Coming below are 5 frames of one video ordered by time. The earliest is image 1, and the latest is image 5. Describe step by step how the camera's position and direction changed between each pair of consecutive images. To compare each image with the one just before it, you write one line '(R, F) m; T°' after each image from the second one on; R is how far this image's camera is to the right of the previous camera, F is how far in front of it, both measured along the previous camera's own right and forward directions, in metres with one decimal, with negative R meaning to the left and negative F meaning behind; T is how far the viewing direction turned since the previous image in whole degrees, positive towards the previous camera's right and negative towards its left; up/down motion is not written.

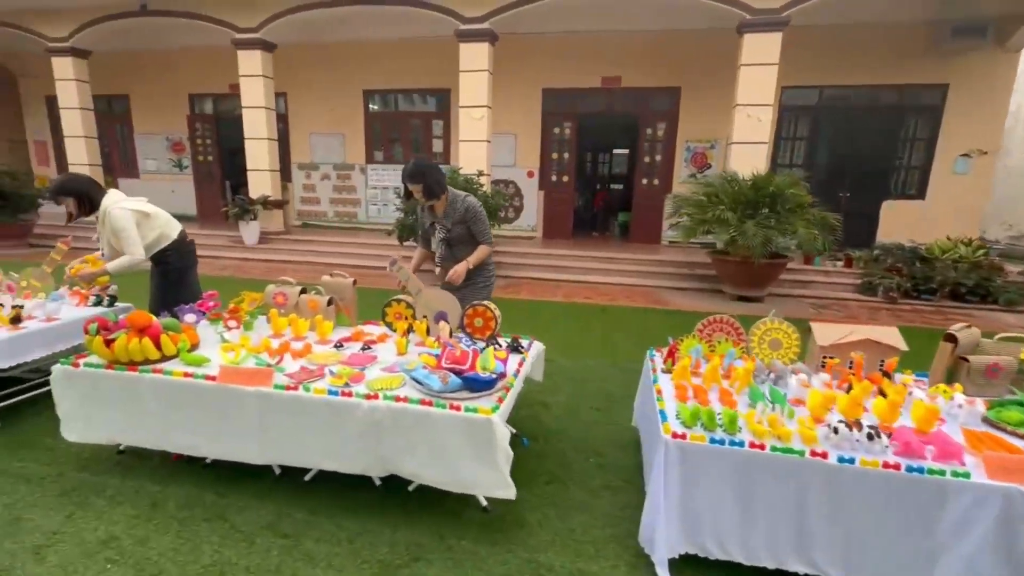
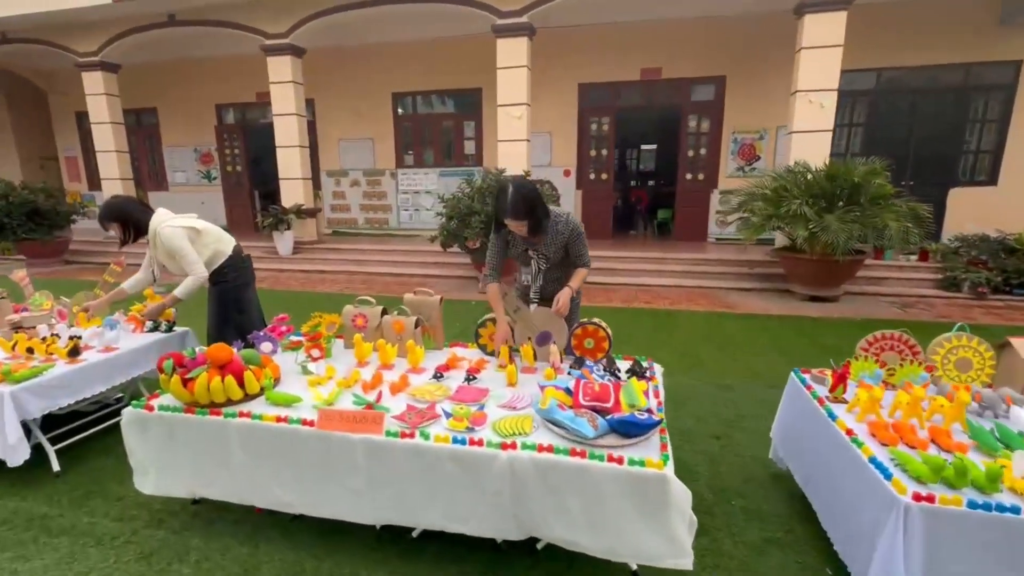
(-0.5, +0.4) m; -2°
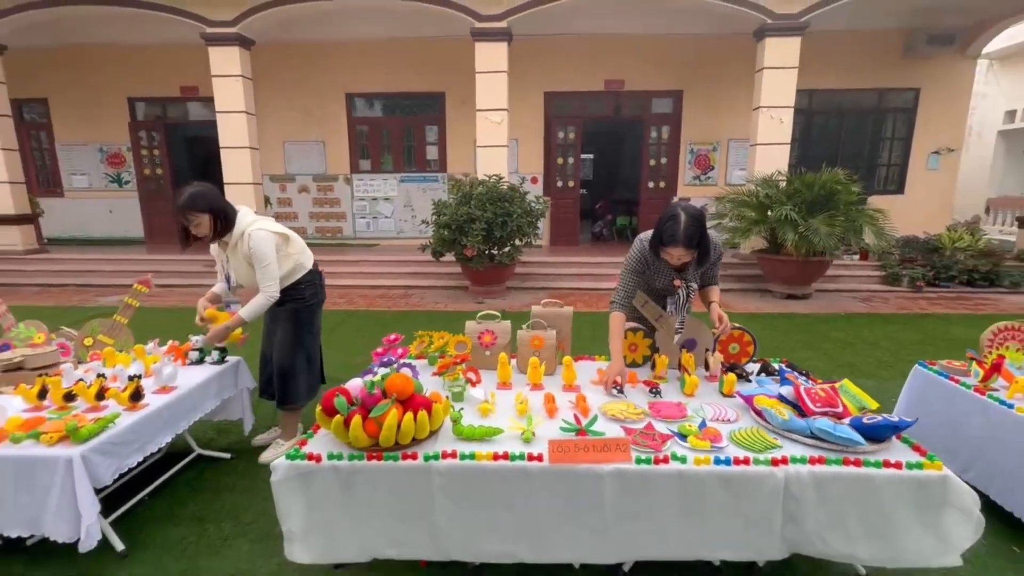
(-1.2, +0.3) m; +10°
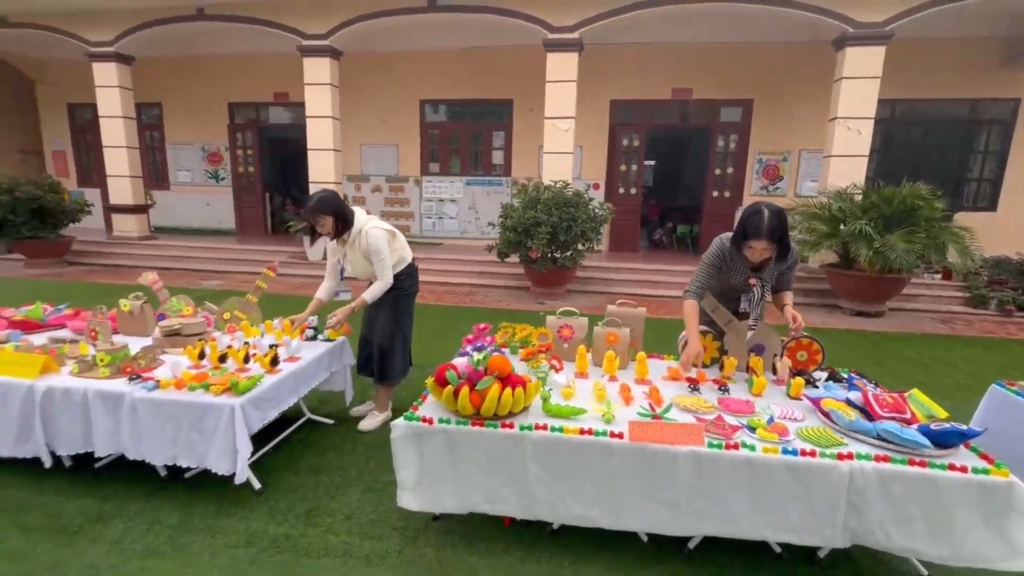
(-0.2, -0.3) m; -6°
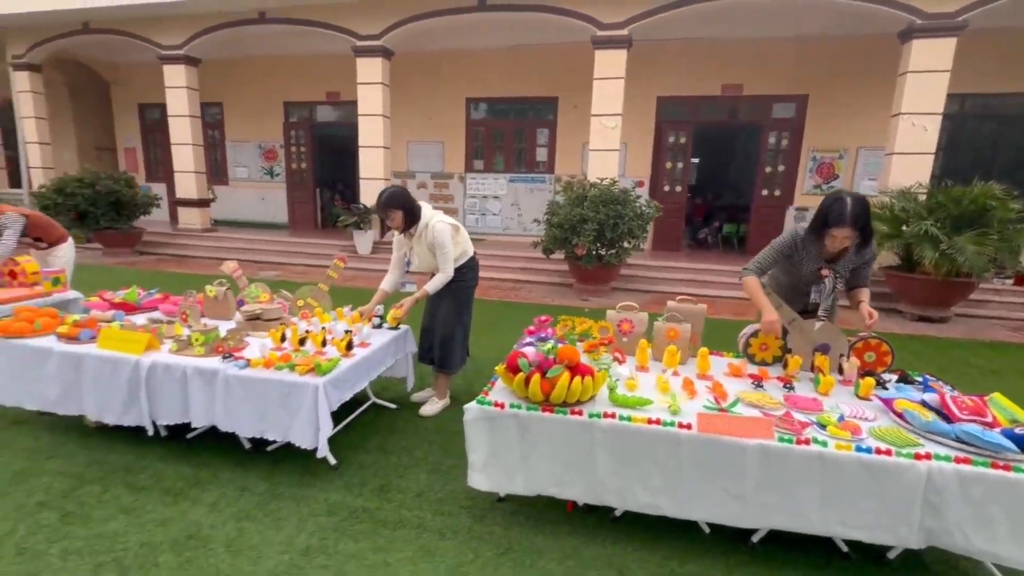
(-0.2, -0.1) m; -4°
